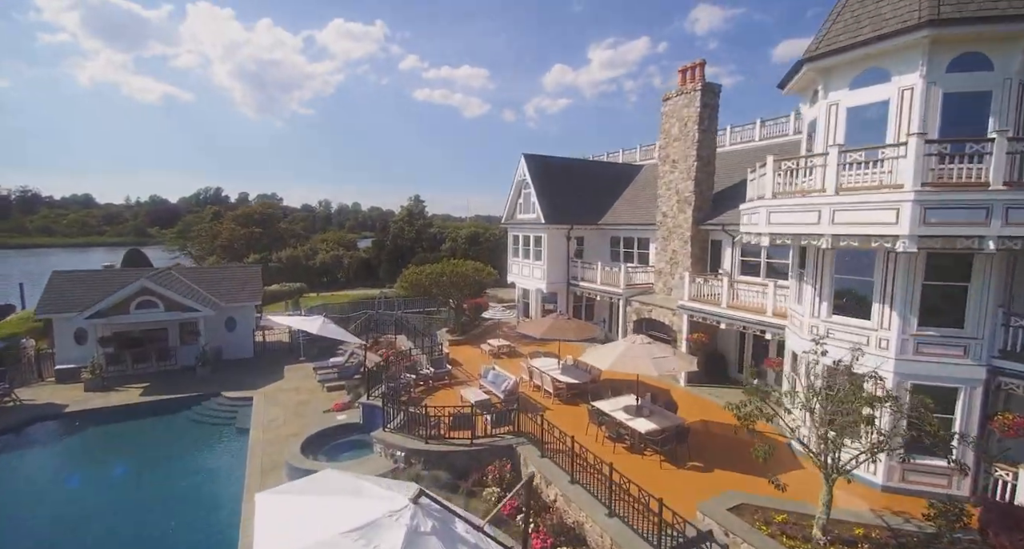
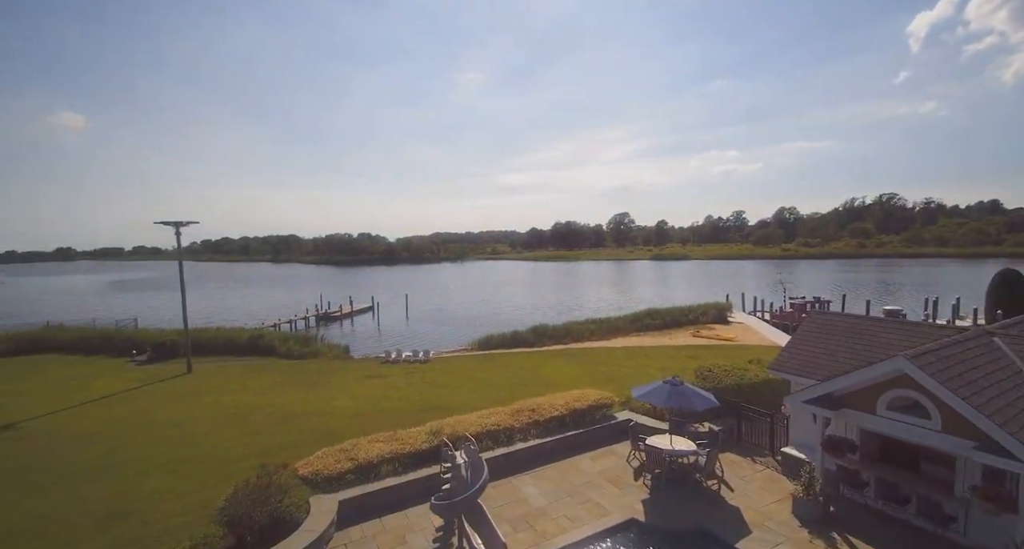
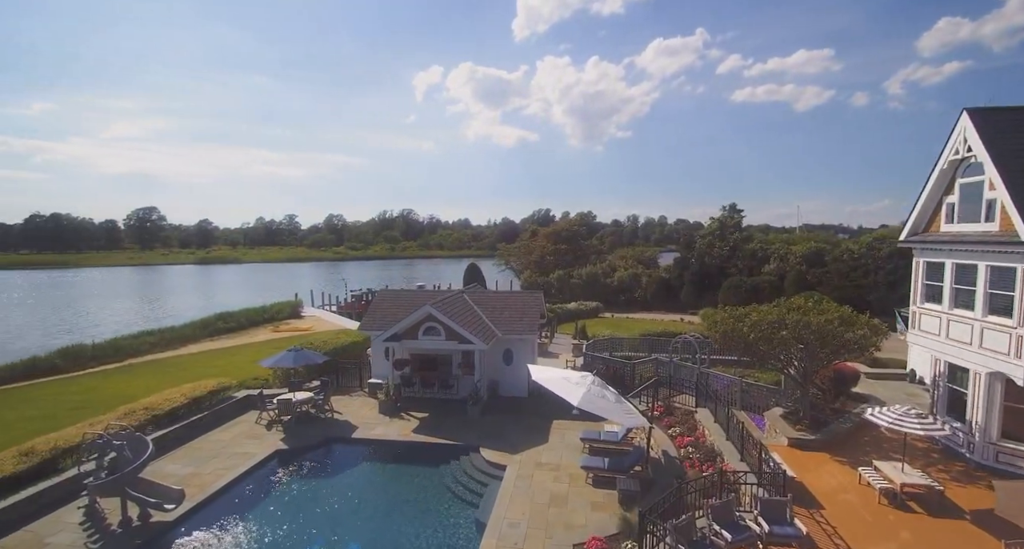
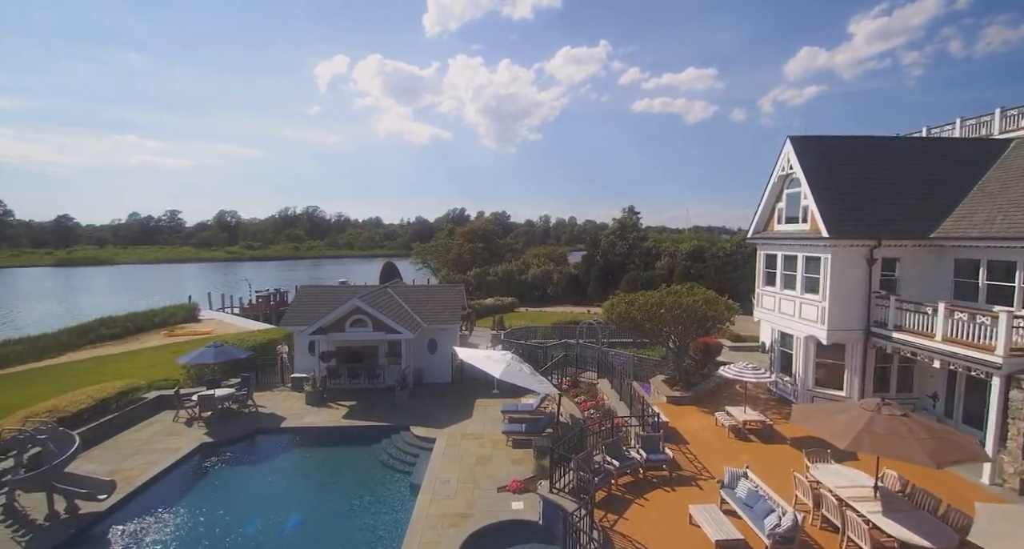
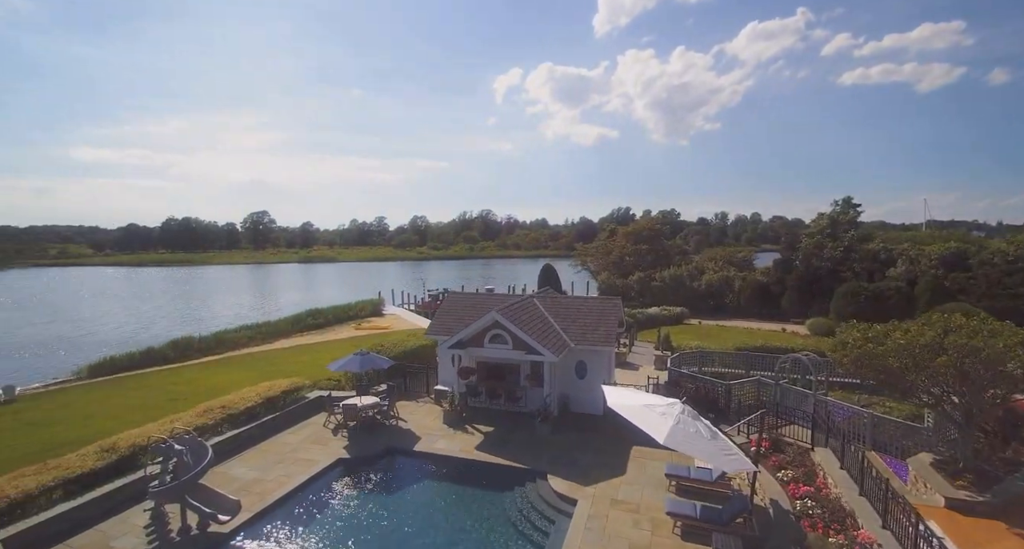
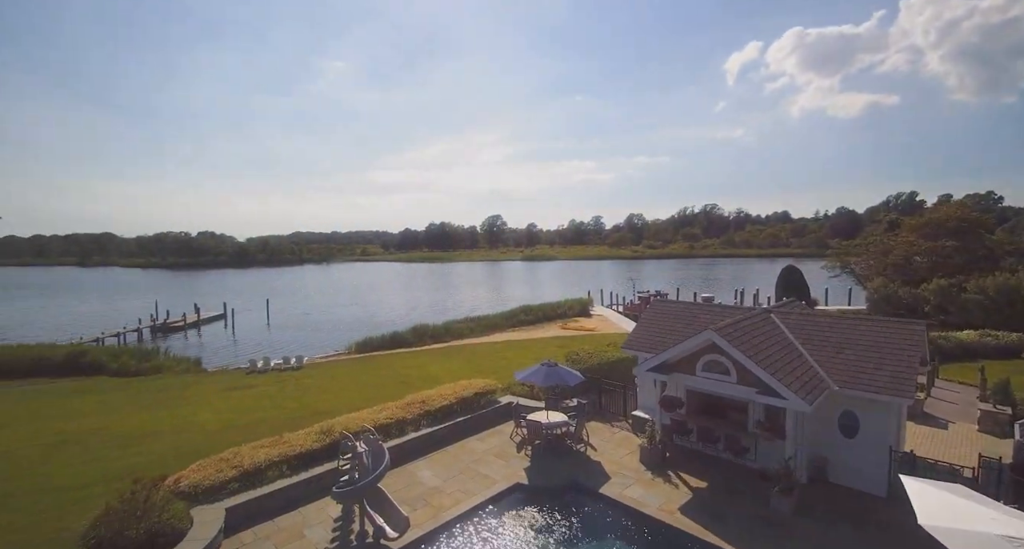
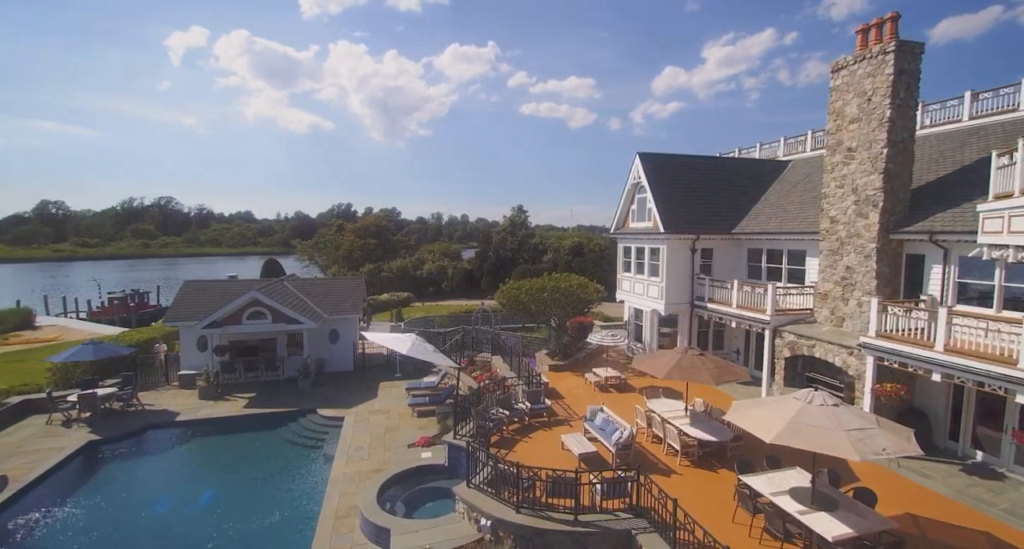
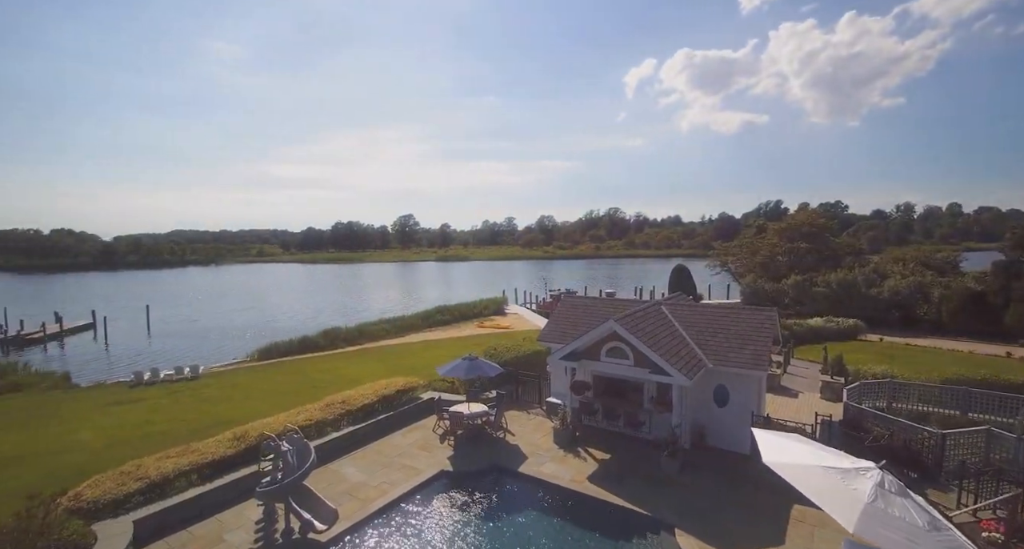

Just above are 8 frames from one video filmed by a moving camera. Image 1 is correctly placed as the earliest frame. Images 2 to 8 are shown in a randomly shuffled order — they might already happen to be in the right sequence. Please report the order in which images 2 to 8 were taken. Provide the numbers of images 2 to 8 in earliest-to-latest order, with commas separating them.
7, 4, 3, 5, 8, 6, 2
